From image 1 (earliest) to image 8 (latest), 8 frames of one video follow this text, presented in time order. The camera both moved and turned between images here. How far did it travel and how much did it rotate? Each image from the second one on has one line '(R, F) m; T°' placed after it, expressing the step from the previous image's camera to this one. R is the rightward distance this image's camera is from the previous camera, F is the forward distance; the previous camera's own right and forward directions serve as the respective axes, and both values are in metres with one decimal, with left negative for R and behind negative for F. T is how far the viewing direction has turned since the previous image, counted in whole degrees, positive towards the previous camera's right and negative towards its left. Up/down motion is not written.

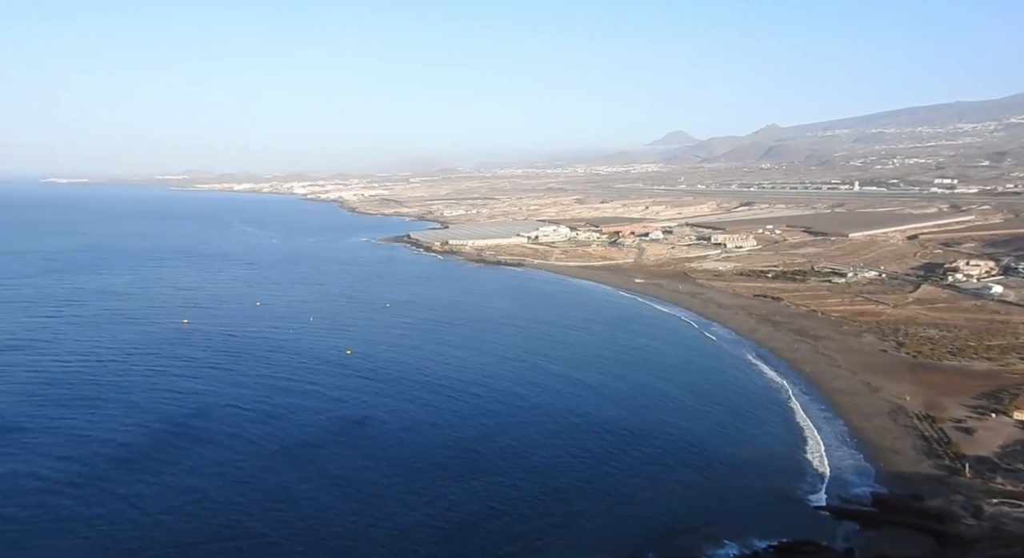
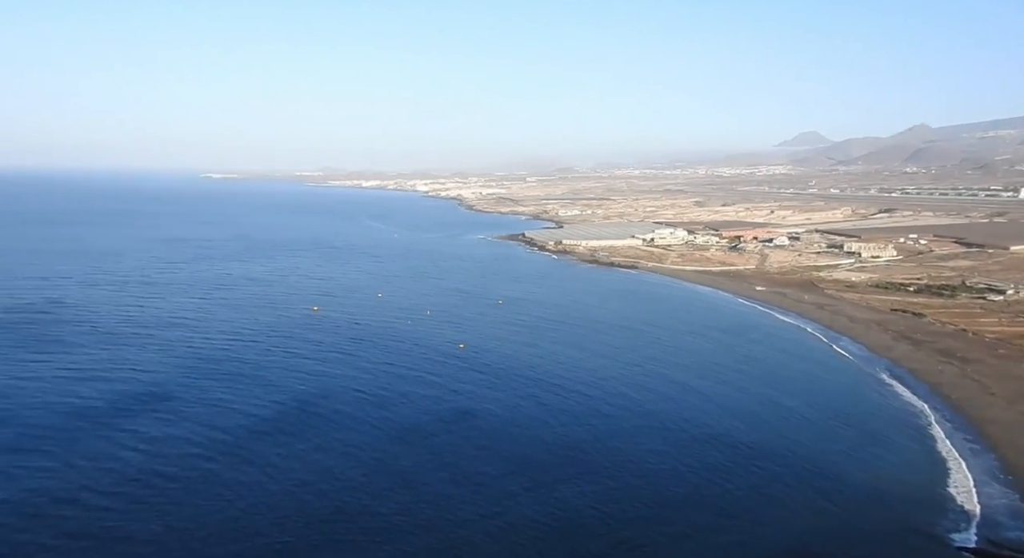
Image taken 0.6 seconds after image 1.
(0.0, +0.3) m; -8°
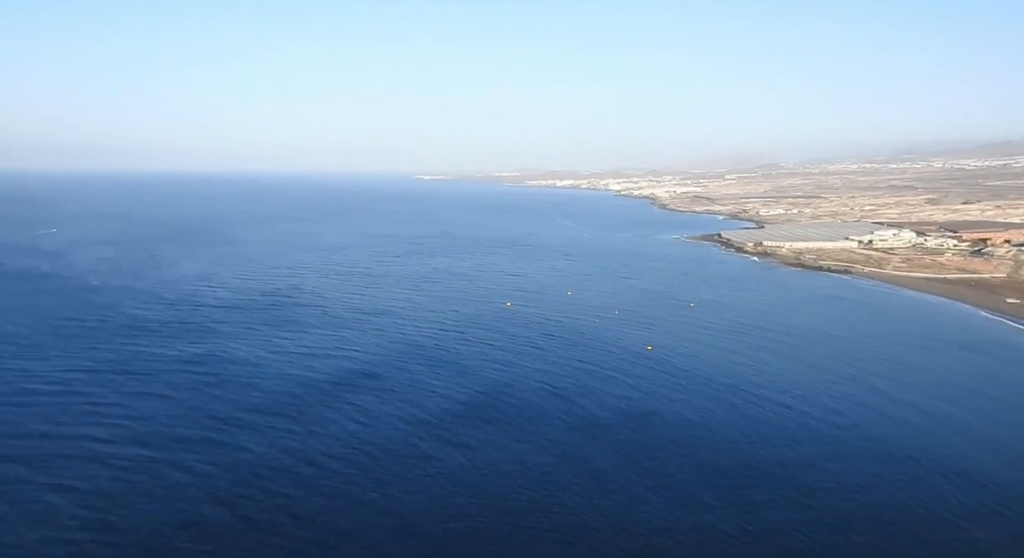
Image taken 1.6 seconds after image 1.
(-0.2, +0.8) m; -14°
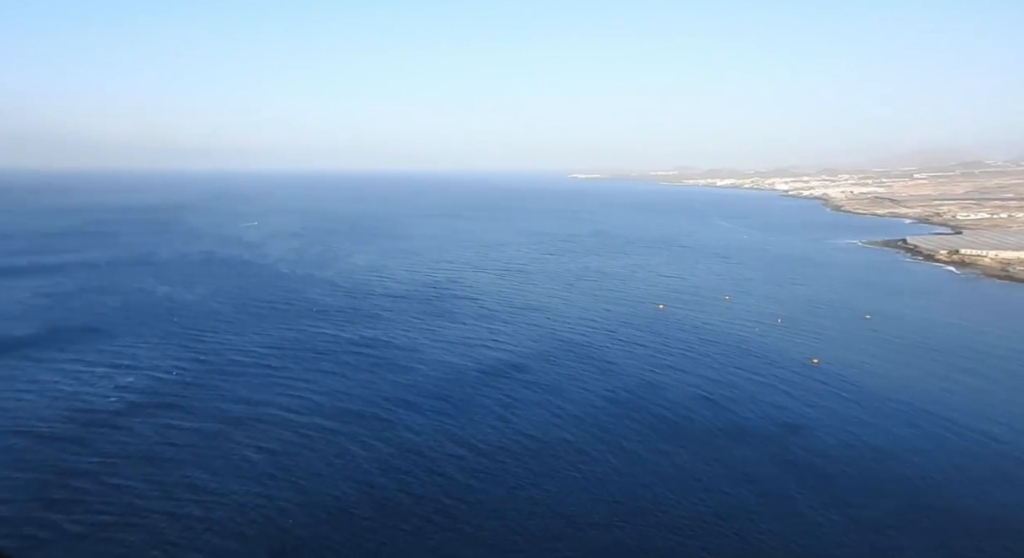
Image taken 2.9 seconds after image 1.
(-0.5, +0.4) m; -11°
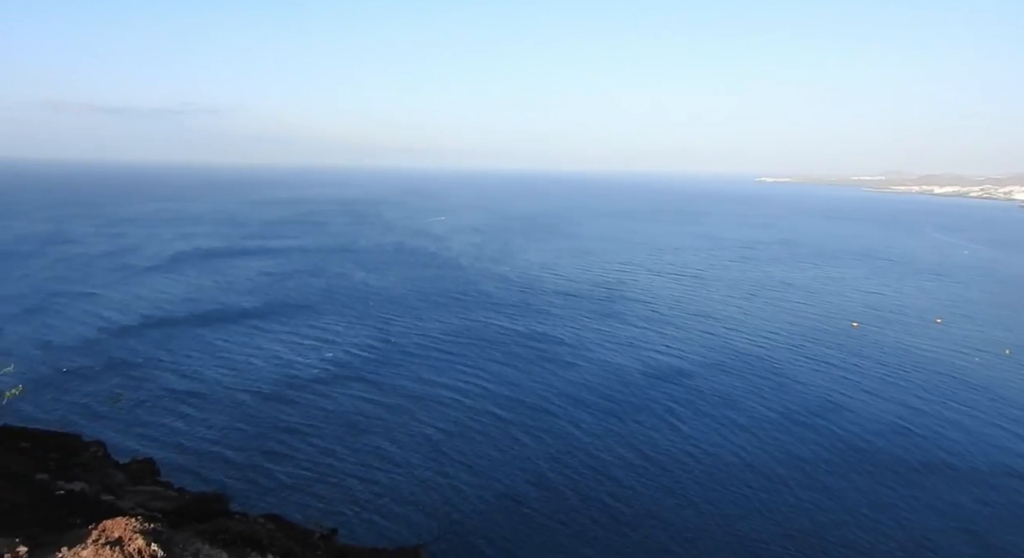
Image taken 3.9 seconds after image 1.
(0.0, -1.8) m; -13°
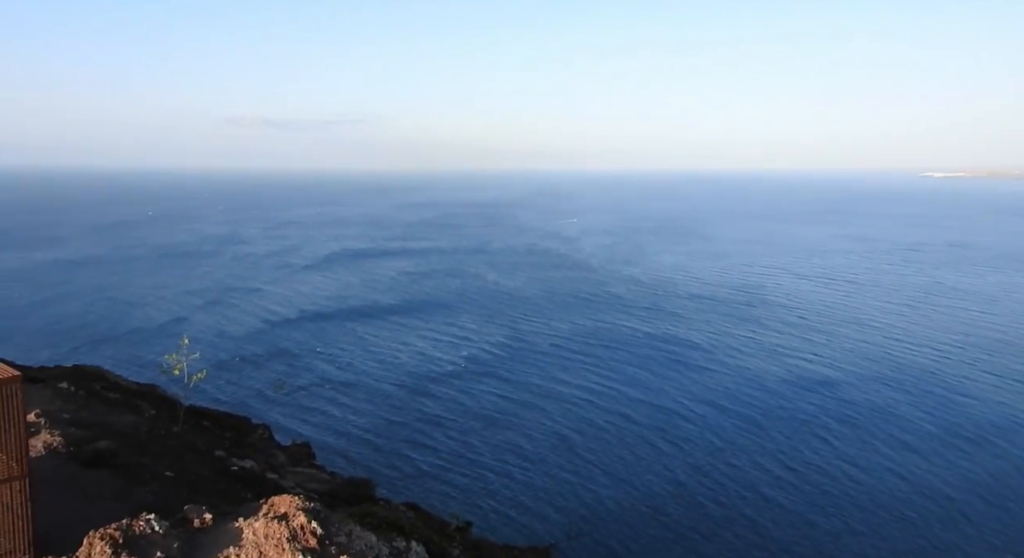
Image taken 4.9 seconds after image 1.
(-0.3, -0.6) m; -9°
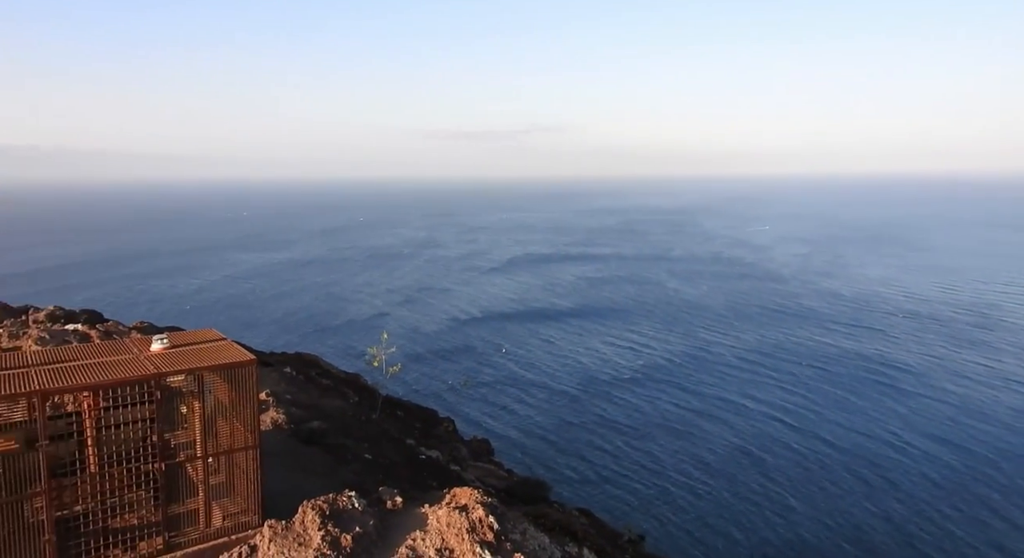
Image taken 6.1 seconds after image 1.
(-0.1, -0.4) m; -13°
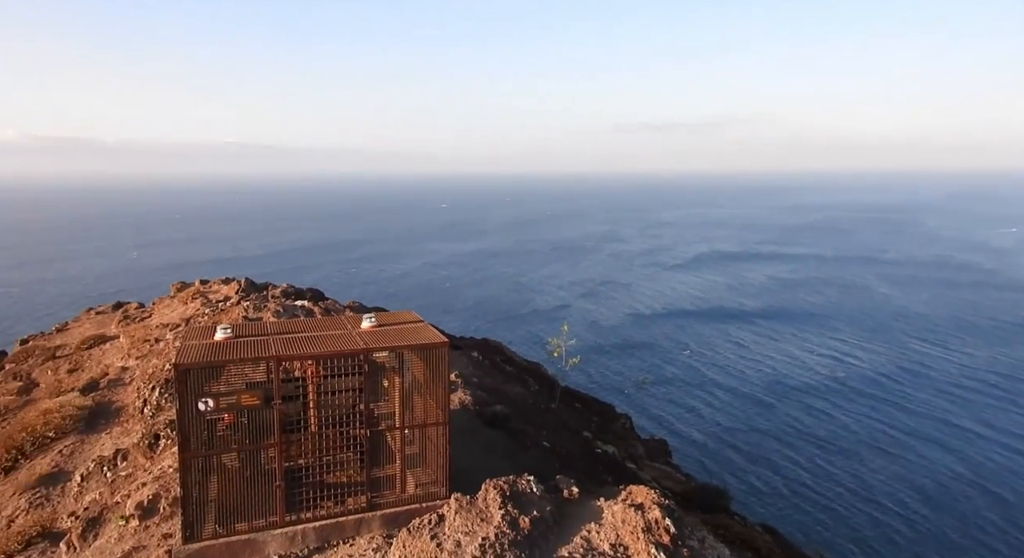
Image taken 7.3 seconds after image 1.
(0.0, -0.3) m; -13°
